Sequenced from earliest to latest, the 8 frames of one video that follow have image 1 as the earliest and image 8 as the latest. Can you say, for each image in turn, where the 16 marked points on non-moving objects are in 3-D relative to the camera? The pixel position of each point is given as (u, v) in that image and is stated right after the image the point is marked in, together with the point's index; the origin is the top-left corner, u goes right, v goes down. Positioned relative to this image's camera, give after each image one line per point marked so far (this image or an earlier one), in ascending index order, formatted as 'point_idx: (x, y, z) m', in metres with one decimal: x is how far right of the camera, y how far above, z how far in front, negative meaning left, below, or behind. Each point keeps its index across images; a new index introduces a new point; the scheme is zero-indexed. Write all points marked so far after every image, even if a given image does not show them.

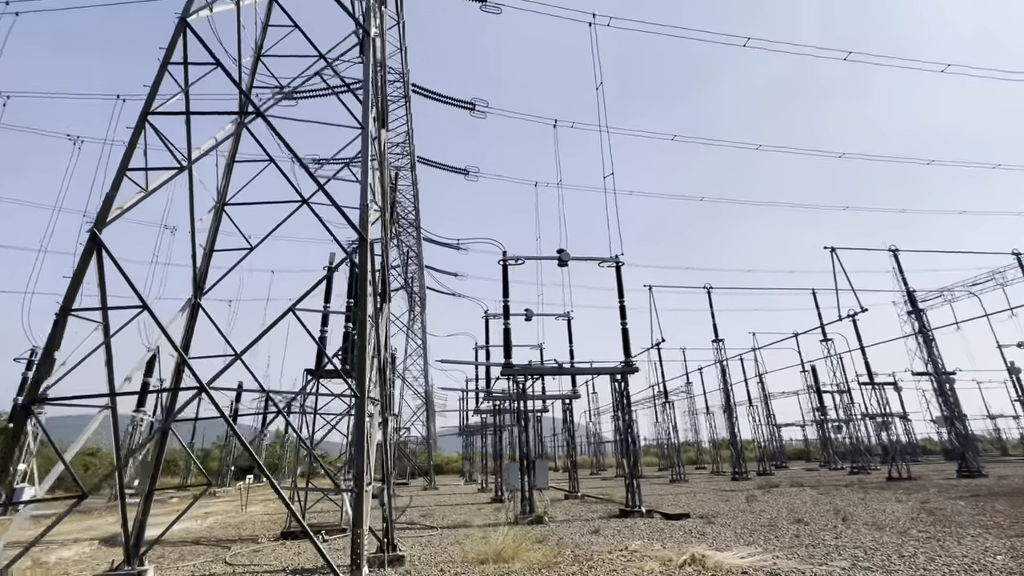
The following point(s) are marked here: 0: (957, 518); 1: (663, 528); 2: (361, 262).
0: (+8.9, -4.6, +9.6) m
1: (+3.2, -5.1, +10.1) m
2: (-2.0, +0.3, +6.4) m
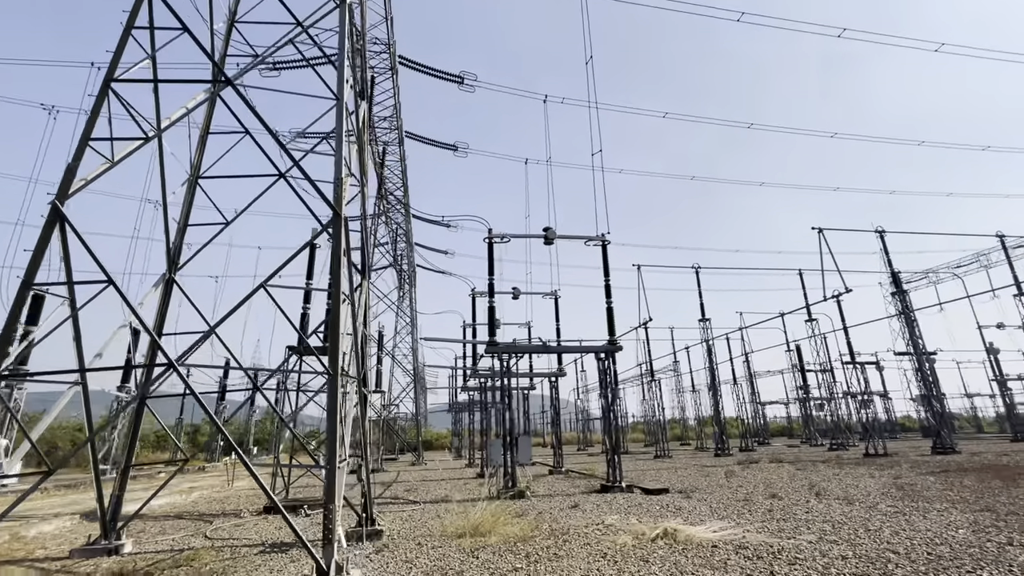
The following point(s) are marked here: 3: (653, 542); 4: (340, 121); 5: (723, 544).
0: (+8.5, -4.2, +9.9) m
1: (+2.8, -4.6, +10.3) m
2: (-2.3, +0.7, +6.2) m
3: (+1.9, -3.5, +6.6) m
4: (-2.4, +2.4, +6.8) m
5: (+2.8, -3.4, +6.4) m
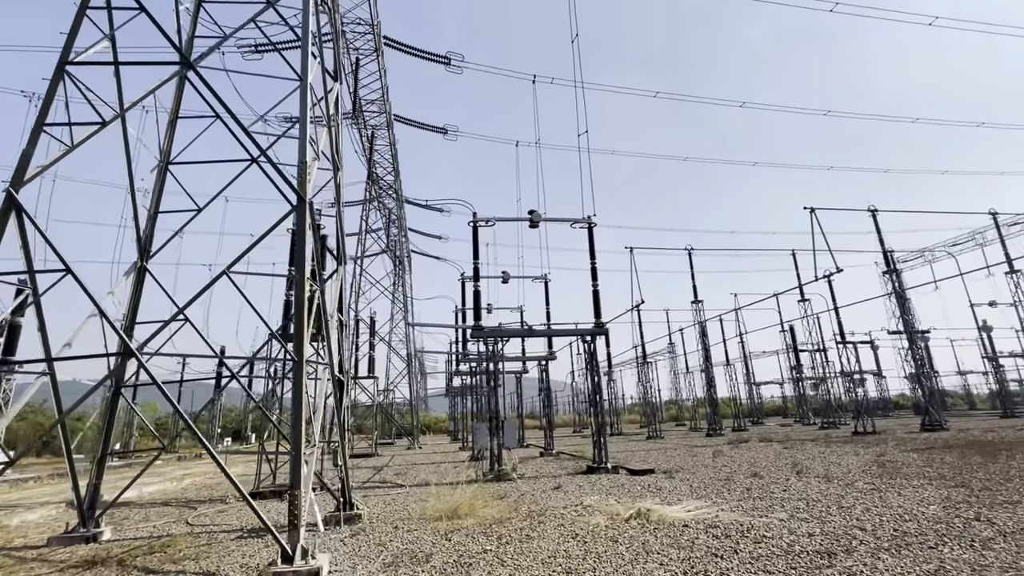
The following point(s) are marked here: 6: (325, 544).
0: (+8.1, -3.8, +9.9) m
1: (+2.4, -4.2, +10.4) m
2: (-2.7, +0.8, +6.1) m
3: (+1.6, -3.2, +6.6) m
4: (-2.9, +2.6, +6.7) m
5: (+2.4, -3.2, +6.4) m
6: (-2.5, -3.4, +6.3) m
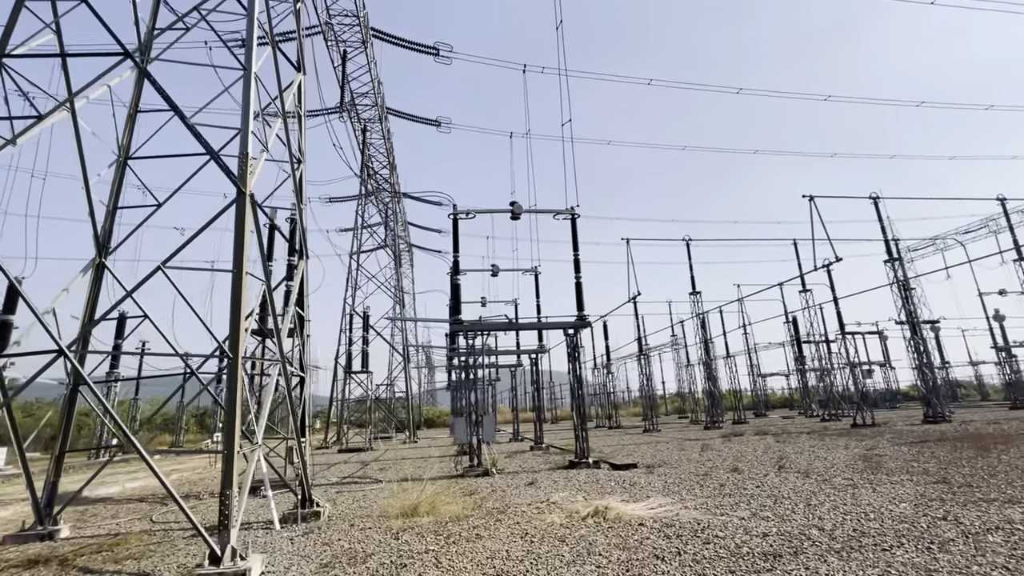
0: (+7.6, -3.6, +9.6) m
1: (+1.9, -4.1, +10.2) m
2: (-3.4, +0.9, +6.0) m
3: (+0.9, -3.1, +6.4) m
4: (-3.6, +2.7, +6.5) m
5: (+1.8, -3.1, +6.2) m
6: (-3.1, -3.3, +6.2) m
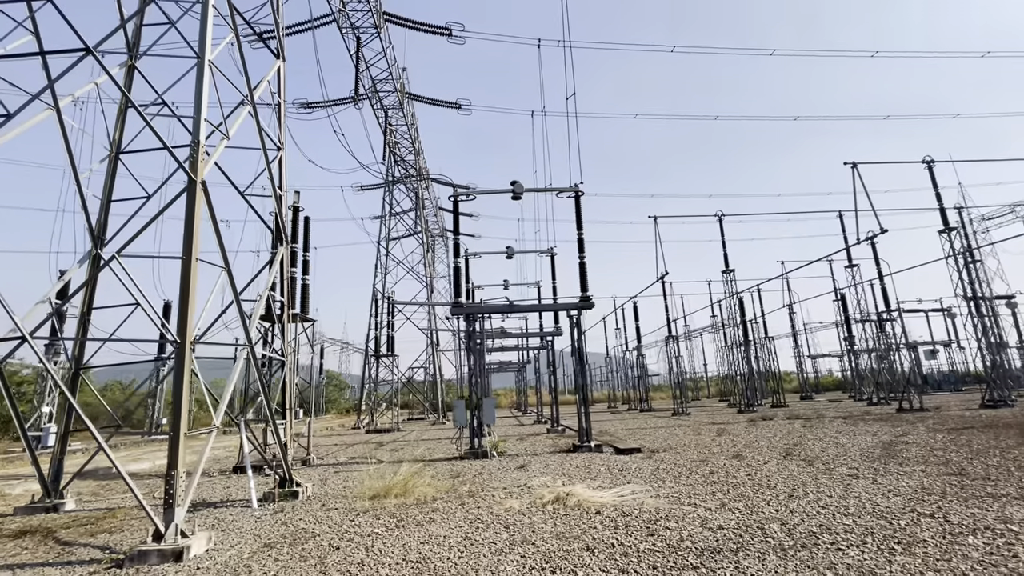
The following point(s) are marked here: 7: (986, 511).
0: (+7.3, -3.1, +8.8) m
1: (+1.7, -3.6, +9.9) m
2: (-4.1, +1.1, +6.1) m
3: (+0.4, -2.9, +6.3) m
4: (-4.3, +2.8, +6.5) m
5: (+1.2, -2.8, +6.0) m
6: (-3.7, -3.1, +6.4) m
7: (+5.0, -2.4, +5.1) m
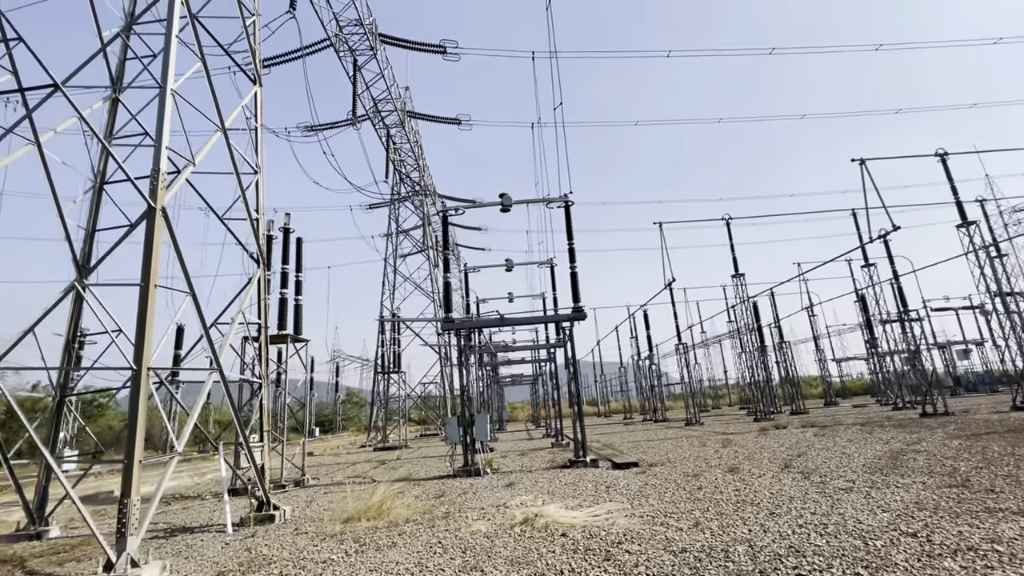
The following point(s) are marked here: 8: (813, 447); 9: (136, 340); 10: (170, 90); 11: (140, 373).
0: (+7.0, -3.0, +8.3) m
1: (+1.4, -3.9, +9.6) m
2: (-4.6, +0.7, +6.1) m
3: (-0.1, -3.0, +6.0) m
4: (-4.9, +2.5, +6.7) m
5: (+0.8, -2.9, +5.7) m
6: (-4.1, -3.4, +6.3) m
7: (+4.5, -2.4, +4.7) m
8: (+7.3, -3.8, +11.6) m
9: (-4.5, -0.6, +5.7) m
10: (-4.9, +2.9, +6.9) m
11: (-4.4, -1.0, +5.6) m
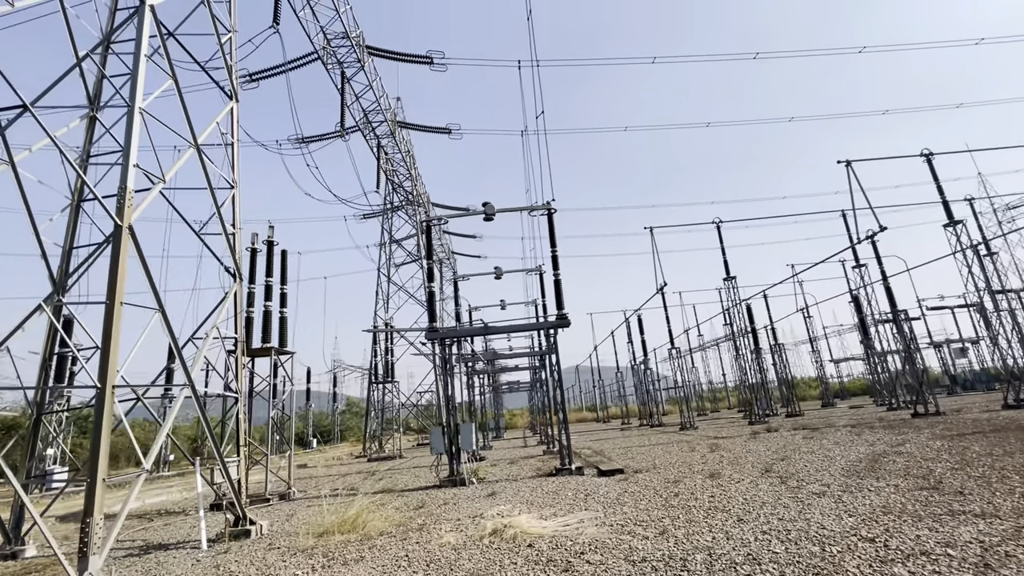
0: (+6.6, -3.1, +8.3) m
1: (+1.0, -4.0, +9.6) m
2: (-5.1, +0.5, +6.2) m
3: (-0.4, -3.2, +6.0) m
4: (-5.4, +2.2, +6.7) m
5: (+0.4, -3.0, +5.7) m
6: (-4.5, -3.7, +6.3) m
7: (+4.1, -2.4, +4.7) m
8: (+6.9, -3.9, +11.6) m
9: (-4.9, -0.9, +5.8) m
10: (-5.4, +2.6, +7.0) m
11: (-4.8, -1.2, +5.7) m
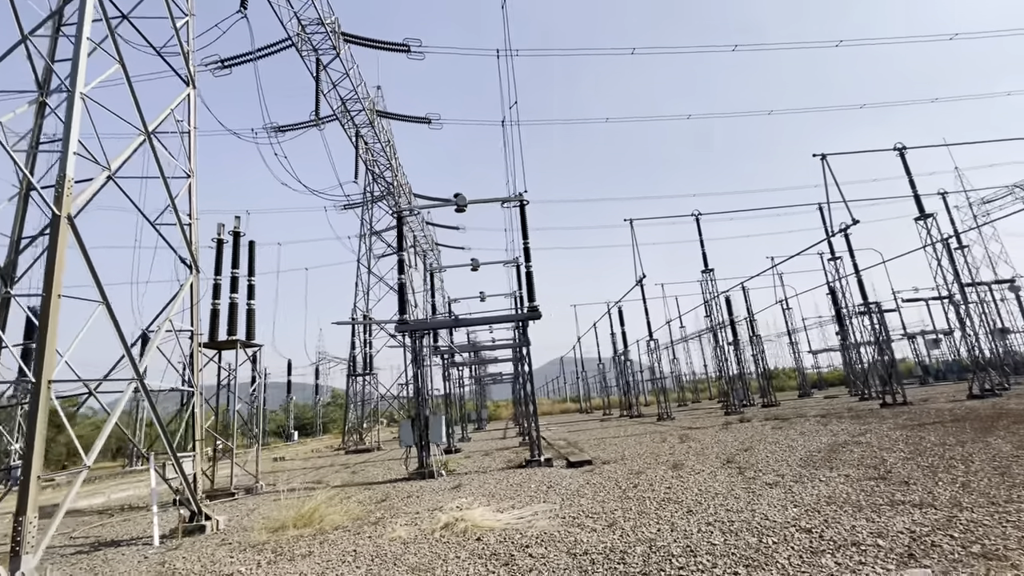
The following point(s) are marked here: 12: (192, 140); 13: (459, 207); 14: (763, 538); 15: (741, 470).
0: (+5.9, -3.0, +8.4) m
1: (+0.3, -3.9, +9.6) m
2: (-5.7, +0.6, +5.9) m
3: (-1.1, -3.1, +6.0) m
4: (-6.0, +2.4, +6.5) m
5: (-0.2, -2.9, +5.7) m
6: (-5.1, -3.6, +6.2) m
7: (+3.5, -2.3, +4.7) m
8: (+6.2, -3.7, +11.7) m
9: (-5.5, -0.8, +5.6) m
10: (-6.1, +2.7, +6.7) m
11: (-5.4, -1.1, +5.5) m
12: (-6.1, +2.8, +9.1) m
13: (-1.5, +2.3, +13.3) m
14: (+2.4, -2.4, +4.6) m
15: (+3.9, -3.1, +8.2) m
